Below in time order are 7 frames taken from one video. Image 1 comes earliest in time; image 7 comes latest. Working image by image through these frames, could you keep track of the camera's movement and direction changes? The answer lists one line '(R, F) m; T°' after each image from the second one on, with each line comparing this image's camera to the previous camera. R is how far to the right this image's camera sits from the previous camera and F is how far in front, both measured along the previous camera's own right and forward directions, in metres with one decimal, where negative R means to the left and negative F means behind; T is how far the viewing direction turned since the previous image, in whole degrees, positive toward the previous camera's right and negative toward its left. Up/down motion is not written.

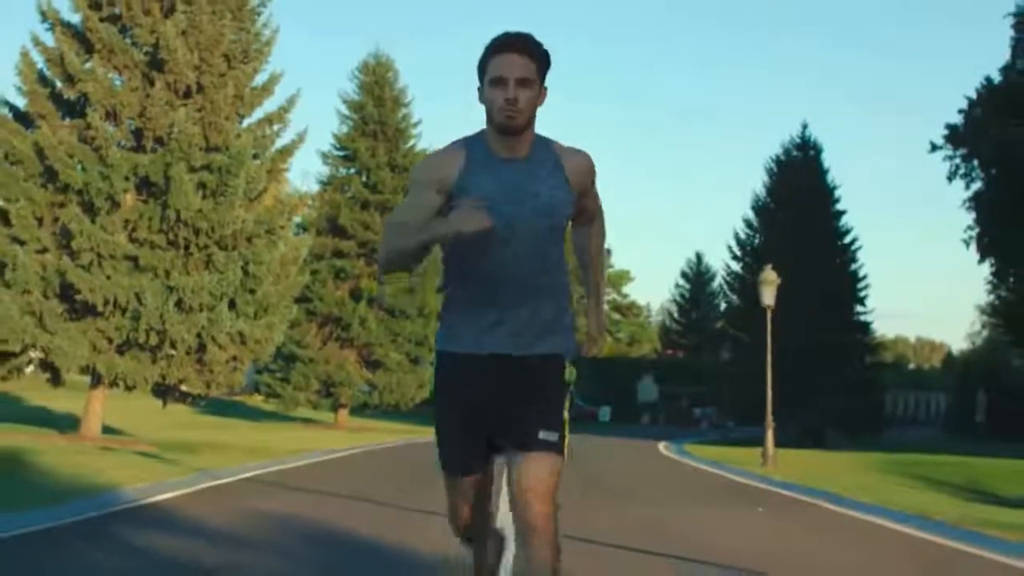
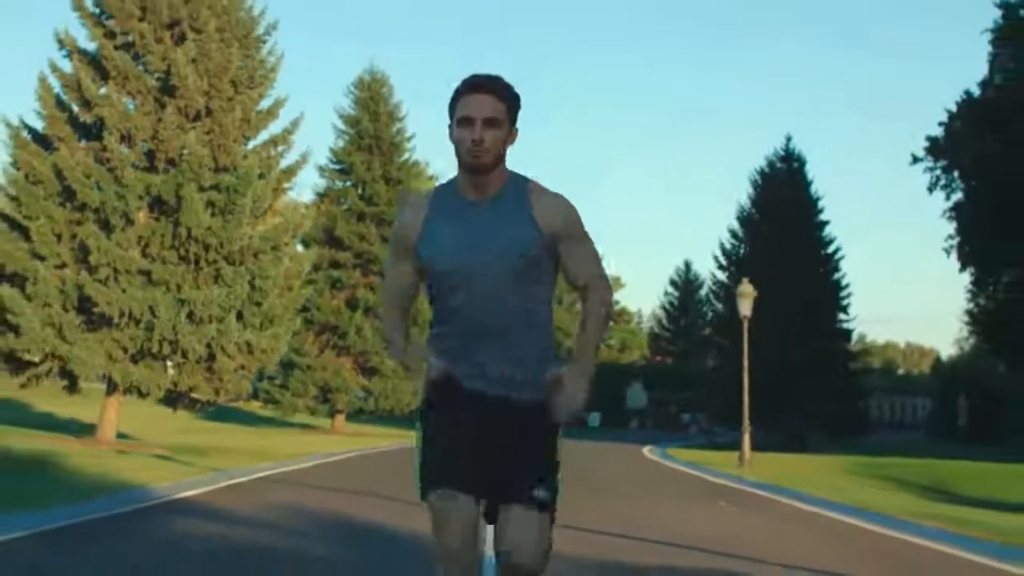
(0.0, -1.7) m; 0°
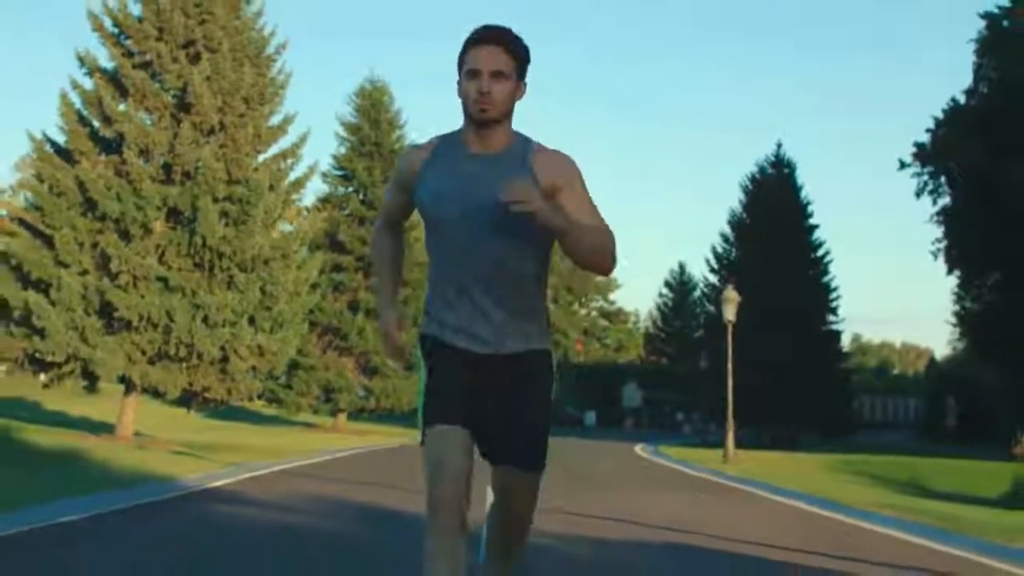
(0.0, -1.8) m; 0°
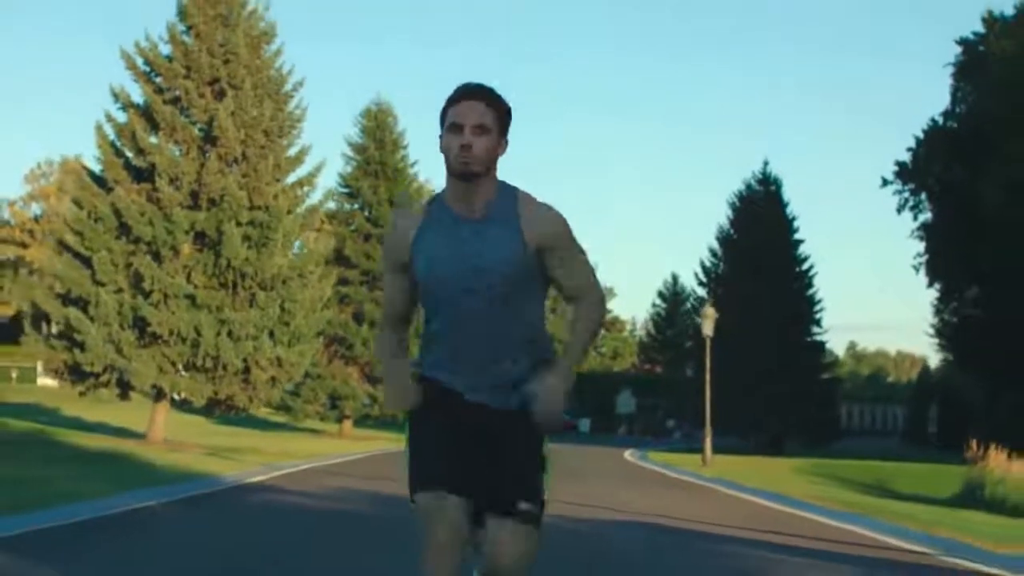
(0.0, -3.0) m; 0°
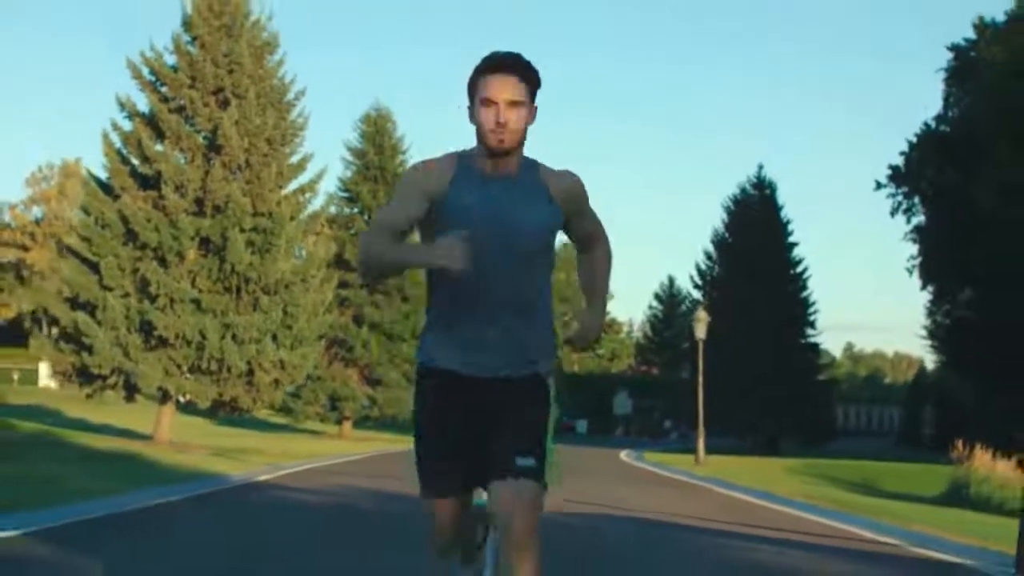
(0.0, -0.9) m; 0°
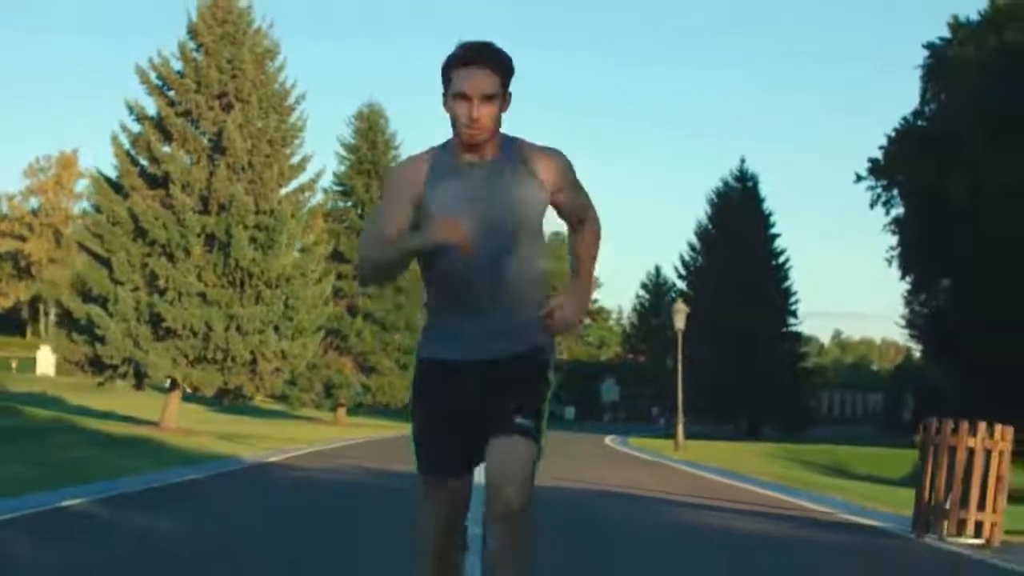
(0.0, -2.0) m; 0°
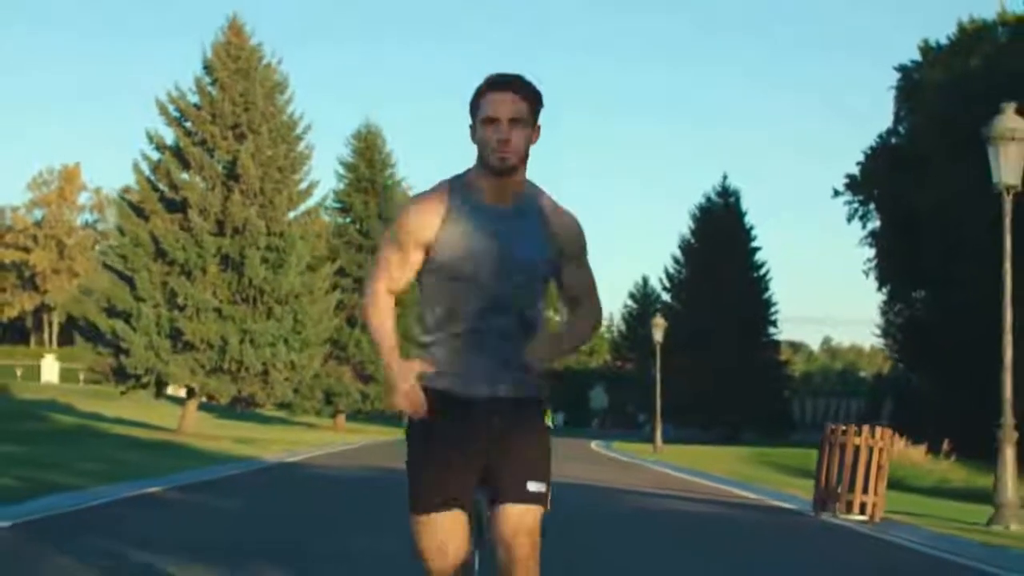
(0.0, -3.2) m; 0°
